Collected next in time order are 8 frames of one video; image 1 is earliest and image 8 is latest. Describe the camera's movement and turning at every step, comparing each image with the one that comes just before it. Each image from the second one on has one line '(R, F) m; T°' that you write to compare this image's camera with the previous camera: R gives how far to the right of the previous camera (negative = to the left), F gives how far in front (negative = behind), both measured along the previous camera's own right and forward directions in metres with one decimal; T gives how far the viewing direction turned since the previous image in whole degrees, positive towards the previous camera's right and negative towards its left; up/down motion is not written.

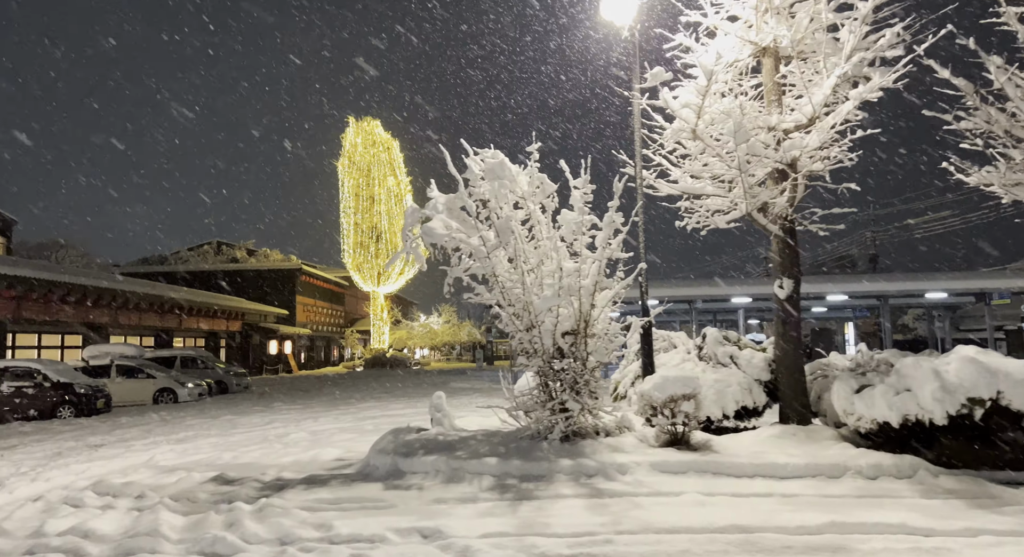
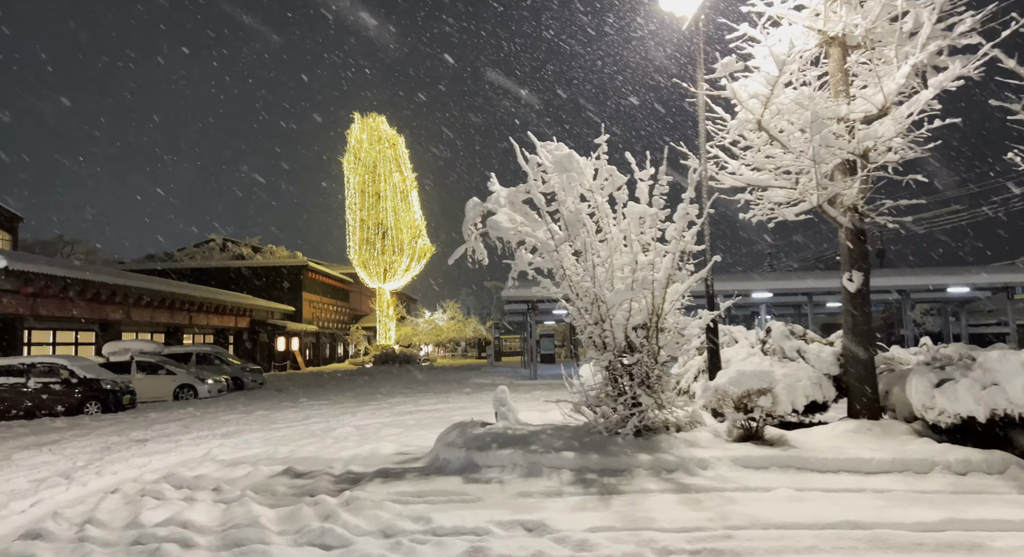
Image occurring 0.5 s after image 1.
(-0.6, +0.1) m; -1°
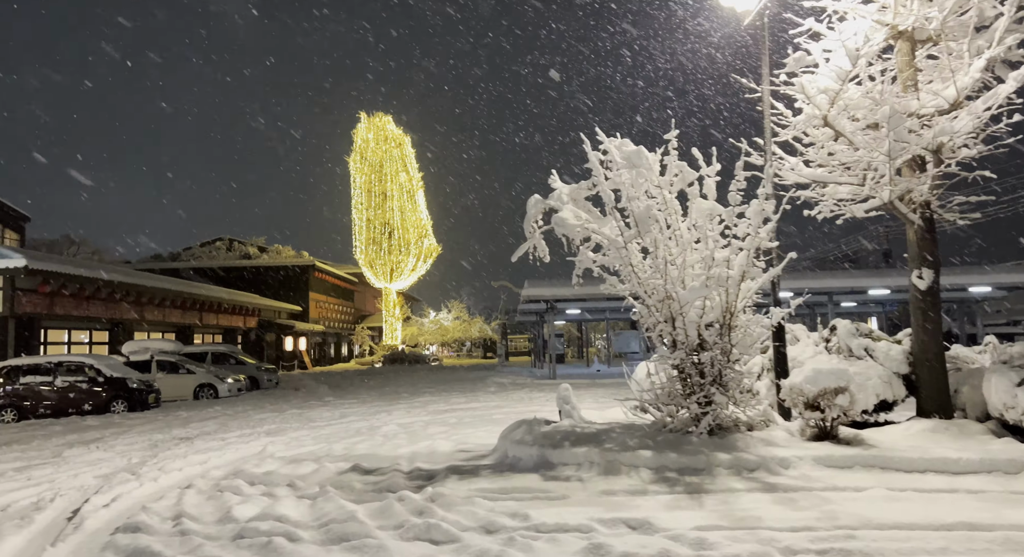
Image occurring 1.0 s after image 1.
(-0.6, 0.0) m; -1°
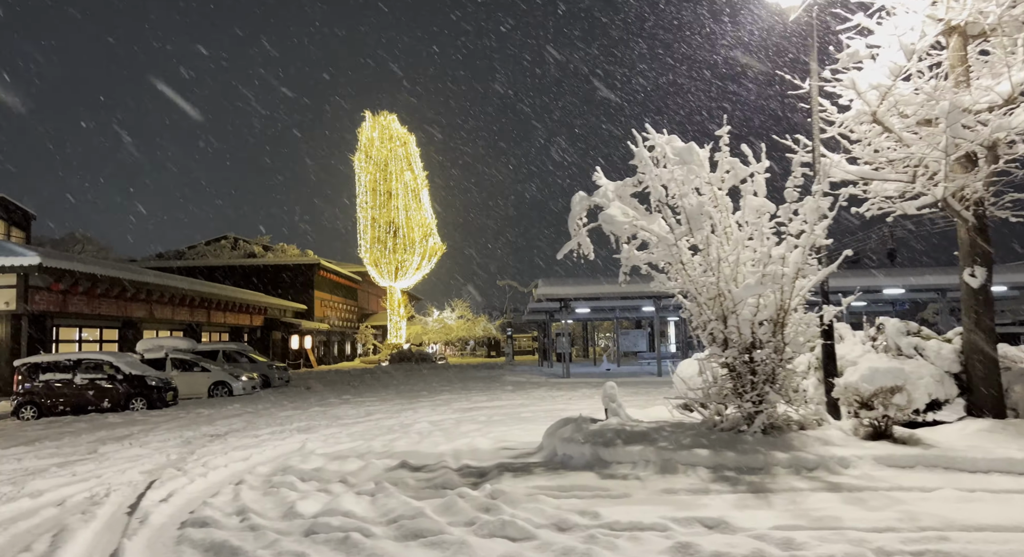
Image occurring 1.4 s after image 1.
(-0.4, 0.0) m; -1°
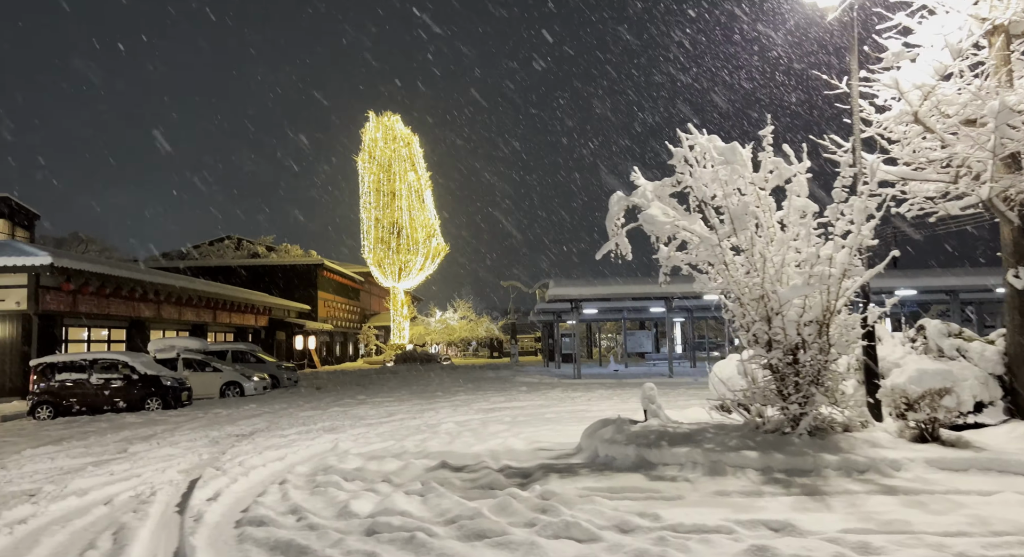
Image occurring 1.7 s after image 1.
(-0.3, 0.0) m; -1°
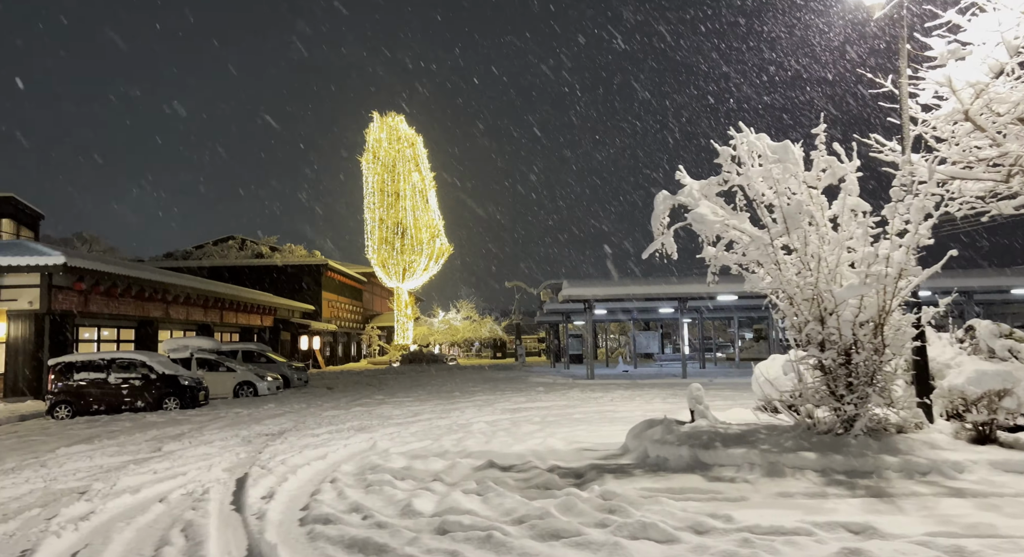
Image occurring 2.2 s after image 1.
(-0.4, 0.0) m; -1°
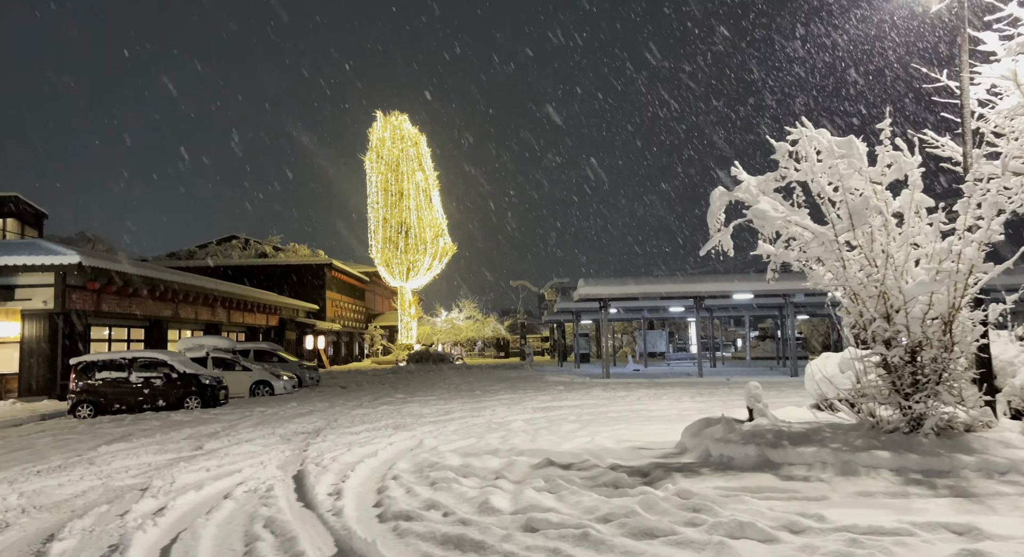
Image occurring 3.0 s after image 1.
(-0.5, 0.0) m; -1°
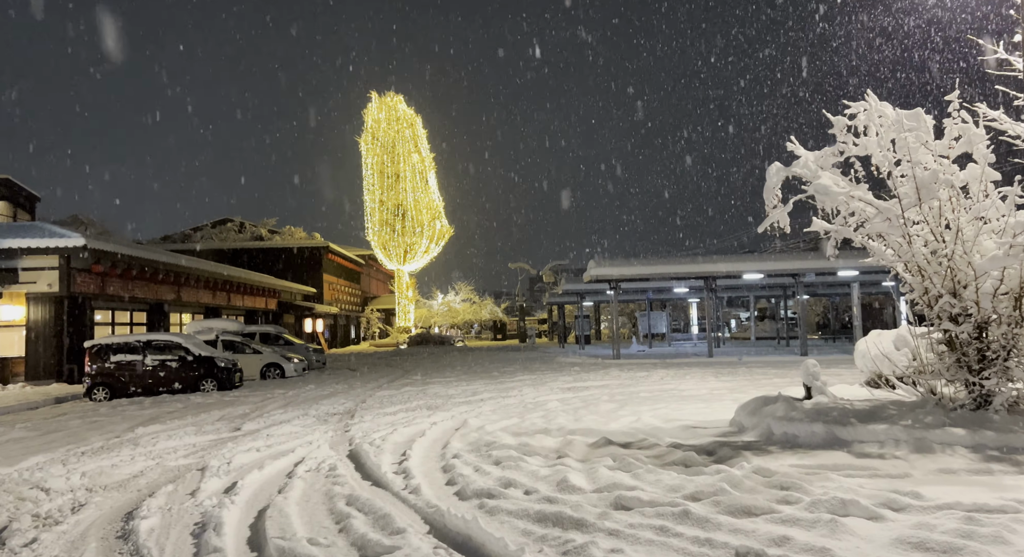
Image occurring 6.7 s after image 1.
(-0.5, +0.1) m; -1°
